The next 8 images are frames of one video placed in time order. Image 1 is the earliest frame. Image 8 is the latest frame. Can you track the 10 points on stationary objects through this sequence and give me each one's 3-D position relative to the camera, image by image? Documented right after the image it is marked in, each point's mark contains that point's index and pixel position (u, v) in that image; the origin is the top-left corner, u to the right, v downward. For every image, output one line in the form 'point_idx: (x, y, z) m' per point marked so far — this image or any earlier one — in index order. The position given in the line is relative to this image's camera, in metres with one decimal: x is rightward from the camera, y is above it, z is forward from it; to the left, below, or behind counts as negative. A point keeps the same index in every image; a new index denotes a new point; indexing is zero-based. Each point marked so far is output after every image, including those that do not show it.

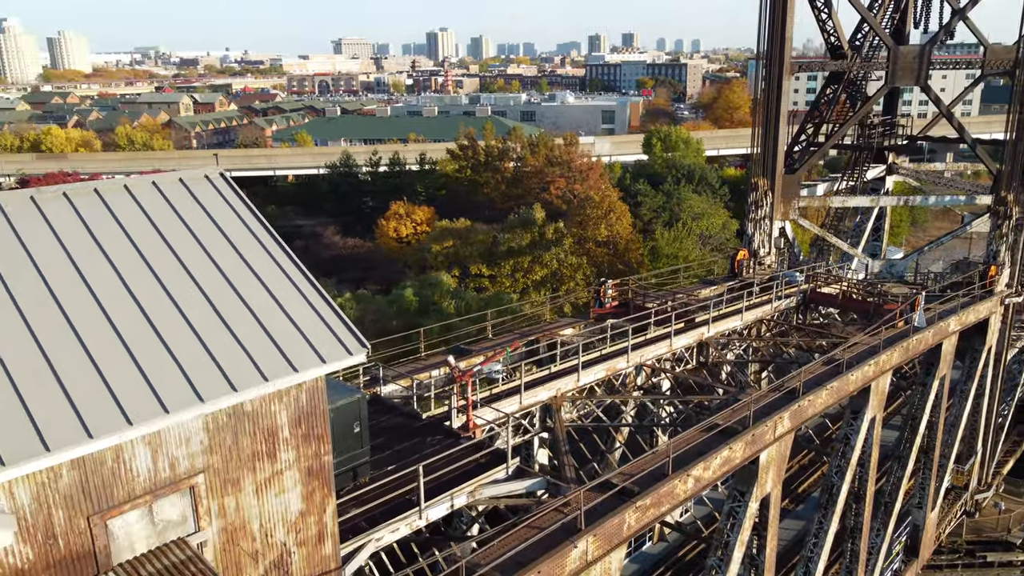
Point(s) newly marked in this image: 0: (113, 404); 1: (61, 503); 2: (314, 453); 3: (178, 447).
0: (-4.1, -1.2, +8.5) m
1: (-4.6, -2.2, +8.3) m
2: (-2.5, -2.1, +10.5) m
3: (-3.7, -1.8, +9.1) m
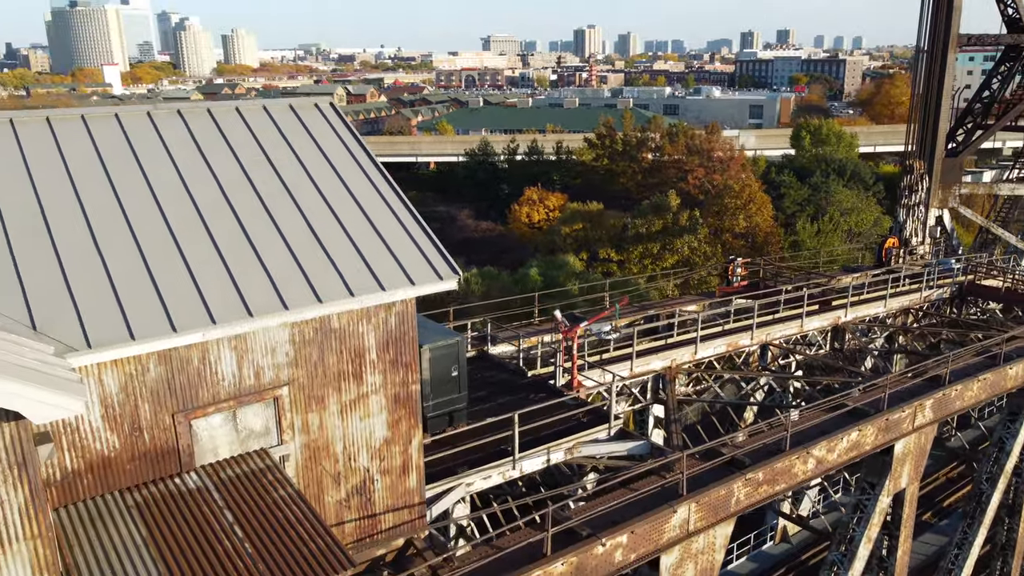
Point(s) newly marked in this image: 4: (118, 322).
0: (-3.3, -0.1, +8.5) m
1: (-3.8, -1.1, +8.4) m
2: (-1.4, -1.2, +10.2) m
3: (-2.8, -0.8, +9.1) m
4: (-3.9, -0.3, +8.0) m
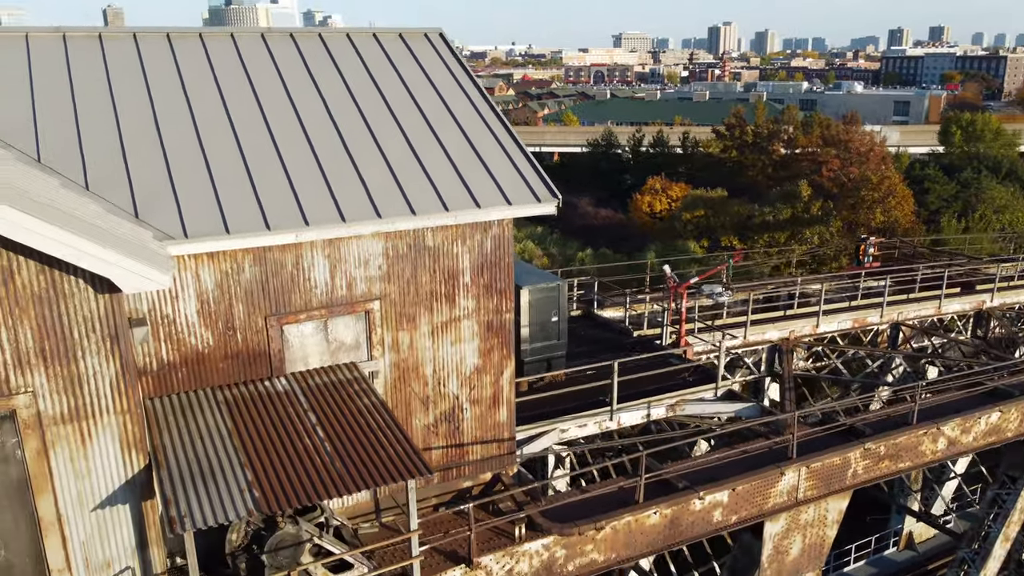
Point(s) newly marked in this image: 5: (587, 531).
0: (-2.3, +0.9, +8.5) m
1: (-2.8, -0.1, +8.5) m
2: (-0.2, -0.2, +10.0) m
3: (-1.7, +0.2, +9.0) m
4: (-2.9, +0.7, +8.1) m
5: (+0.9, -3.0, +10.0) m
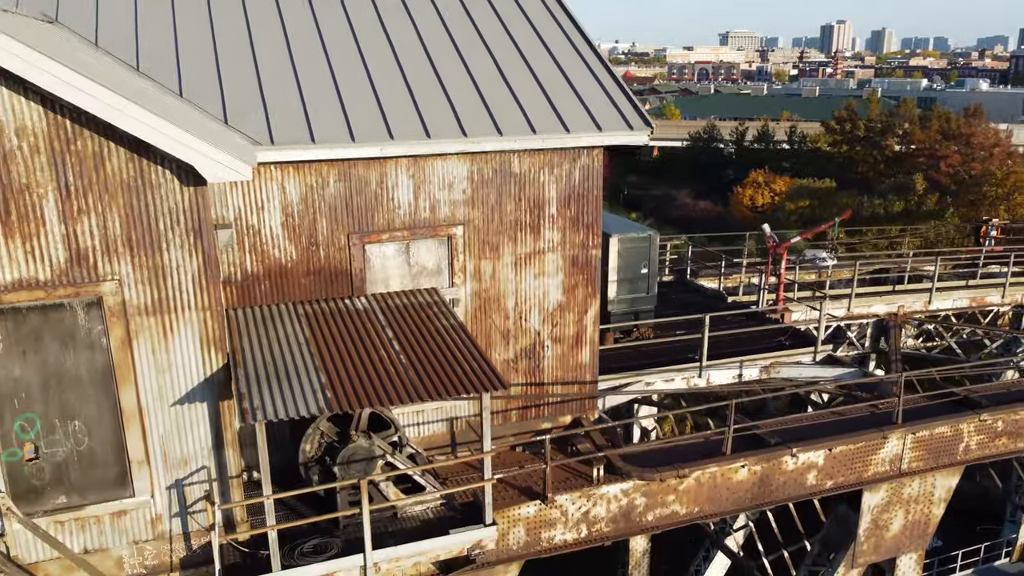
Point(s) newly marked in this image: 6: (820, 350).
0: (-1.3, +1.7, +8.4) m
1: (-1.9, +0.8, +8.5) m
2: (+0.8, +0.5, +9.6) m
3: (-0.8, +1.1, +8.8) m
4: (-2.1, +1.6, +8.1) m
5: (+1.8, -2.2, +9.5) m
6: (+4.6, -0.9, +12.3) m
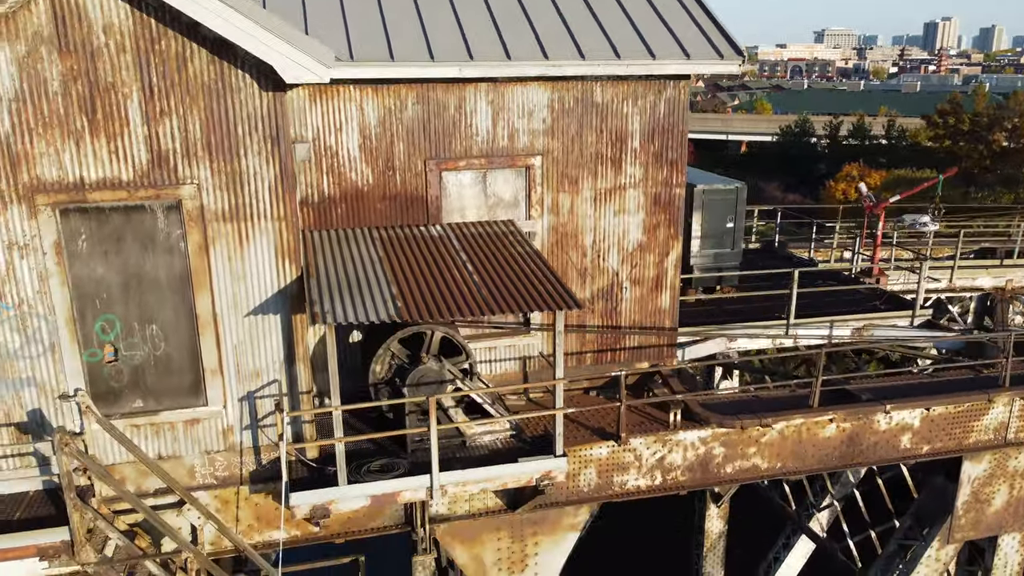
0: (-0.5, +2.5, +8.2) m
1: (-1.1, +1.6, +8.4) m
2: (+1.7, +1.2, +9.2) m
3: (+0.1, +1.8, +8.6) m
4: (-1.3, +2.4, +8.0) m
5: (+2.6, -1.6, +9.0) m
6: (+5.7, -0.4, +11.5) m
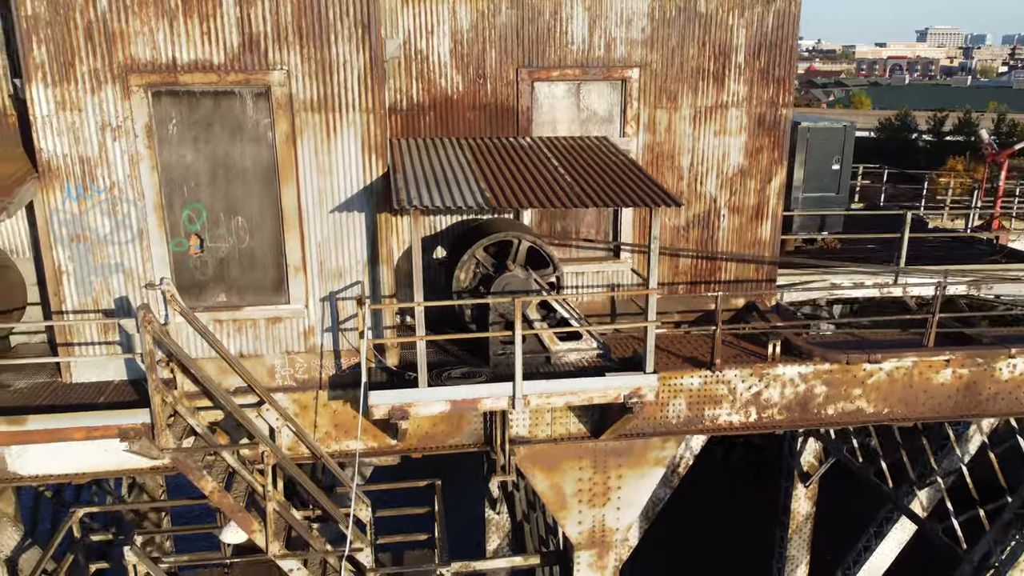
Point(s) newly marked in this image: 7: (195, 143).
0: (+0.5, +3.3, +7.9) m
1: (-0.2, +2.4, +8.1) m
2: (+2.7, +2.0, +8.7) m
3: (+1.1, +2.6, +8.2) m
4: (-0.3, +3.2, +7.7) m
5: (+3.5, -0.8, +8.4) m
6: (+6.9, +0.3, +10.6) m
7: (-2.7, +1.2, +6.8) m
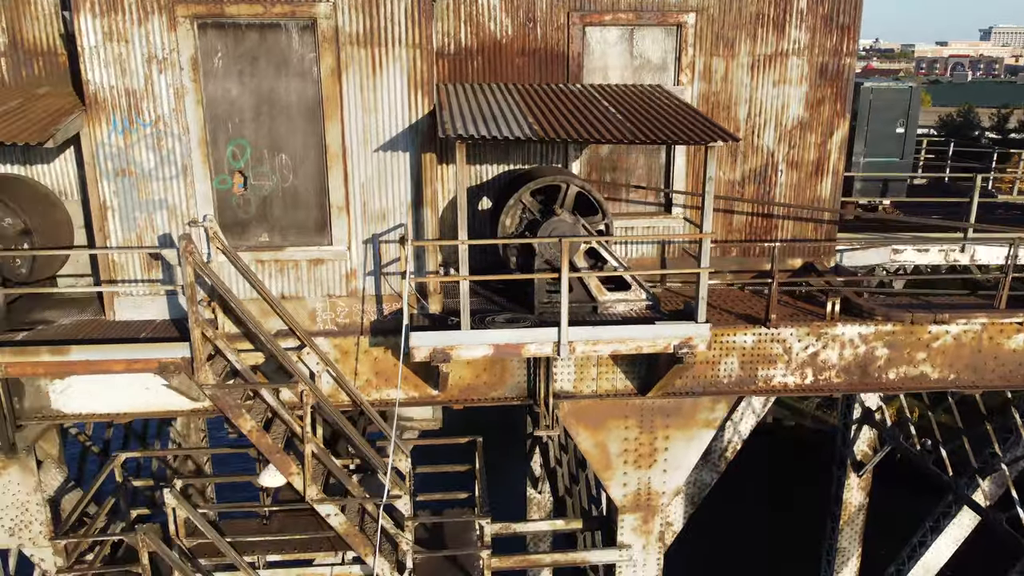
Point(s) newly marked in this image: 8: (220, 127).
0: (+1.0, +3.8, +7.6) m
1: (+0.3, +2.9, +7.8) m
2: (+3.3, +2.4, +8.3) m
3: (+1.6, +3.1, +7.9) m
4: (+0.2, +3.7, +7.5) m
5: (+4.0, -0.4, +7.9) m
6: (+7.5, +0.6, +9.9) m
7: (-2.2, +1.7, +6.8) m
8: (-2.4, +1.4, +6.9) m
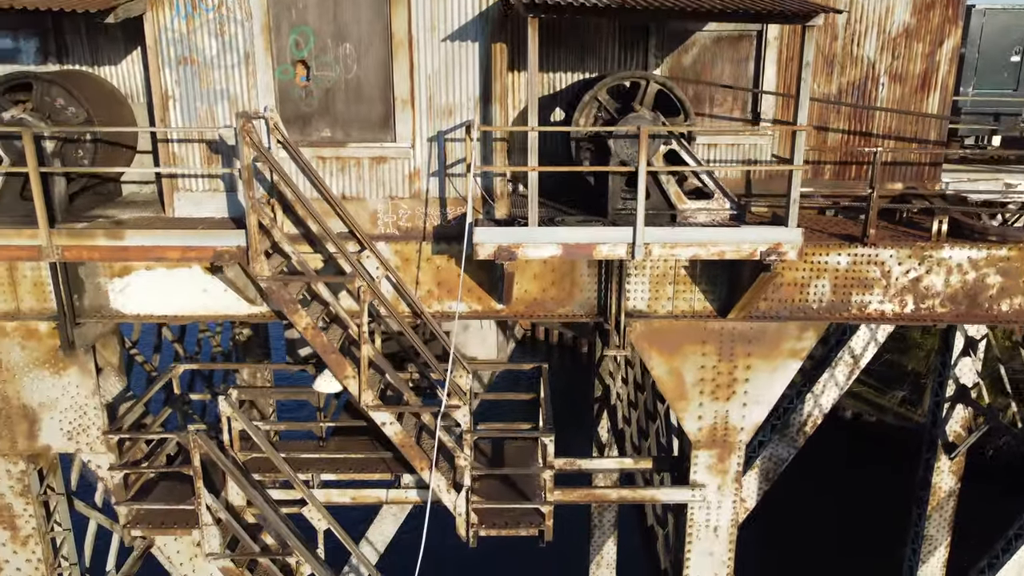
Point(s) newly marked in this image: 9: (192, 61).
0: (+1.7, +4.6, +7.0) m
1: (+1.1, +3.7, +7.3) m
2: (+4.0, +3.1, +7.5) m
3: (+2.3, +3.8, +7.3) m
4: (+0.9, +4.5, +7.0) m
5: (+4.6, +0.3, +7.1) m
6: (+8.3, +1.2, +8.8) m
7: (-1.6, +2.6, +6.5) m
8: (-1.8, +2.2, +6.6) m
9: (-2.6, +1.9, +6.7) m
